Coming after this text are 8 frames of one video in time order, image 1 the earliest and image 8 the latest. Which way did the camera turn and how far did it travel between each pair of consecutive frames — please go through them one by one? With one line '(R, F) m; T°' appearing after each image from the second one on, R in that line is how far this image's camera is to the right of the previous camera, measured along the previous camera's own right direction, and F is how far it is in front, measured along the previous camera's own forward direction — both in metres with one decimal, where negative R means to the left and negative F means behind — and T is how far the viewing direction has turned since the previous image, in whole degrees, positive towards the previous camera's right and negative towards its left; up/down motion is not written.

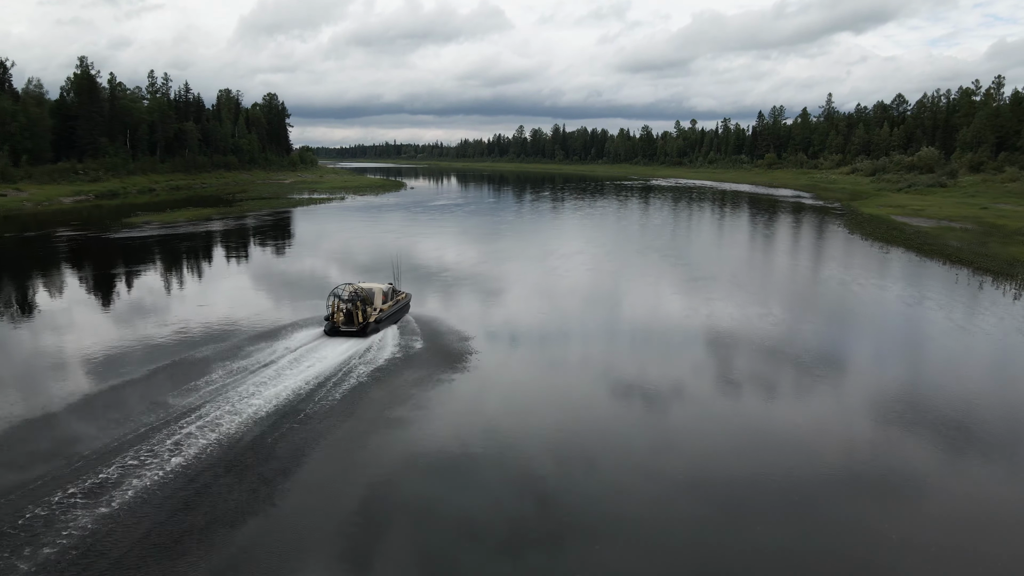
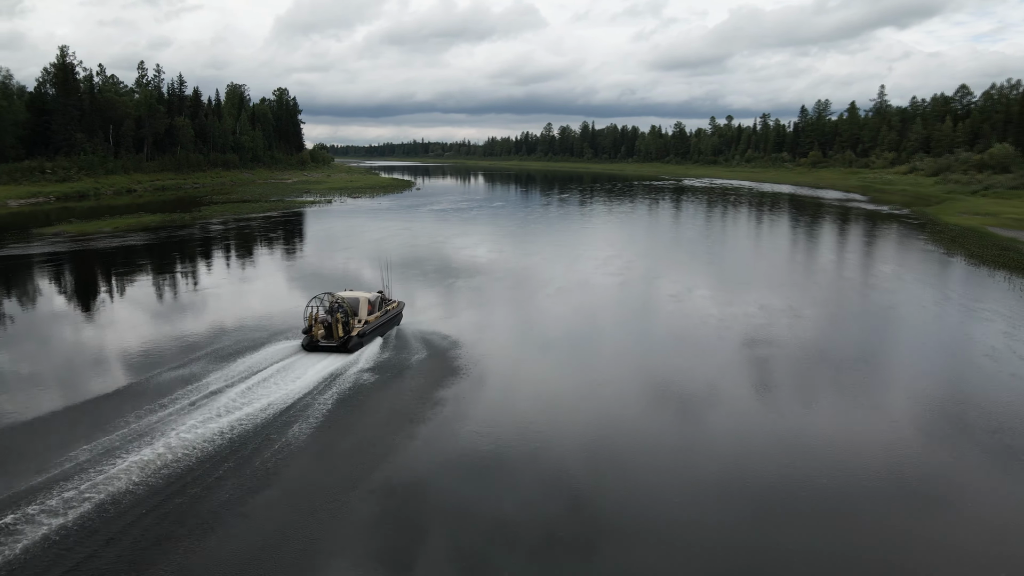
(+0.5, +1.9) m; -3°
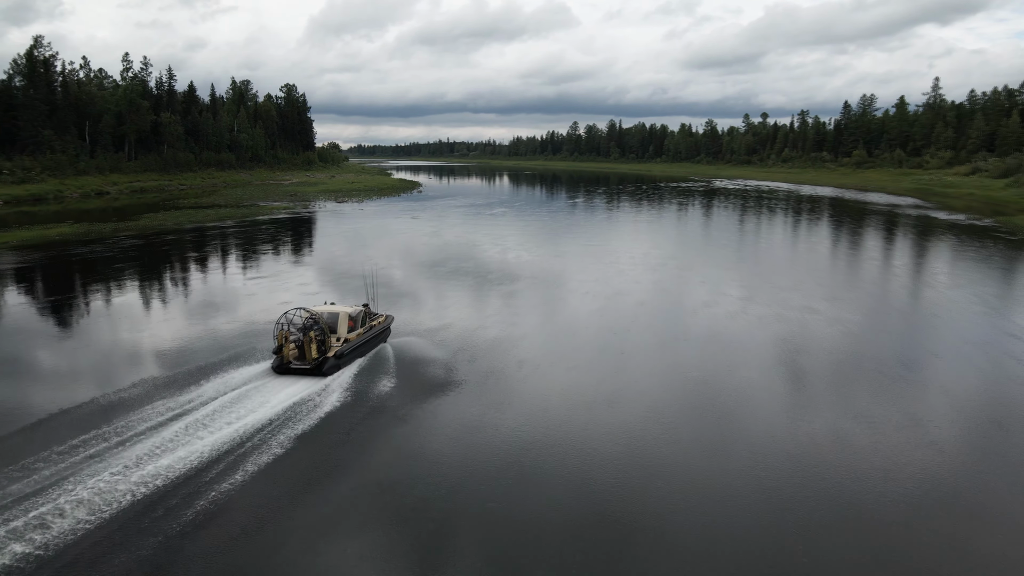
(+0.5, +1.8) m; -3°
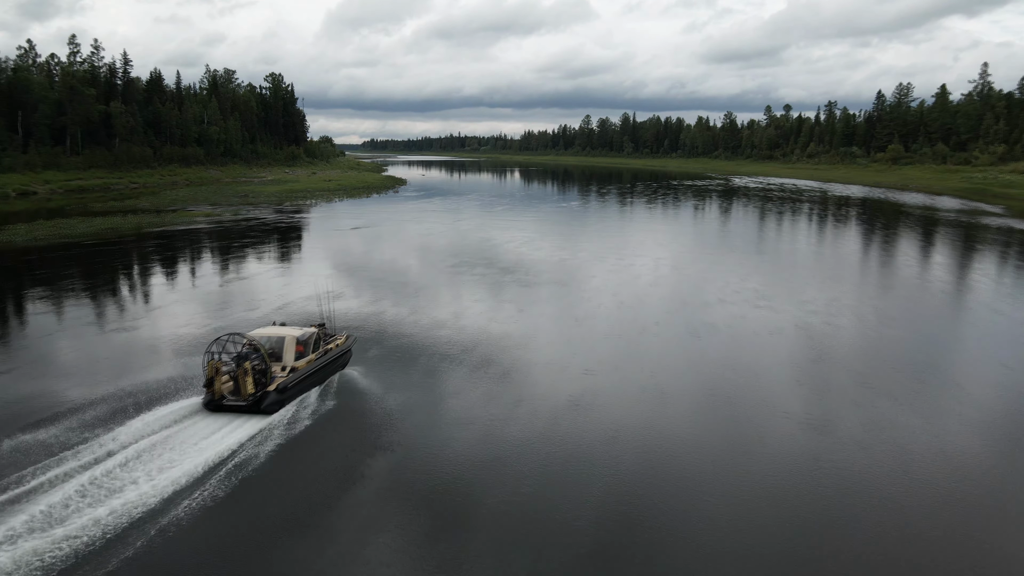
(+0.7, +2.1) m; -1°
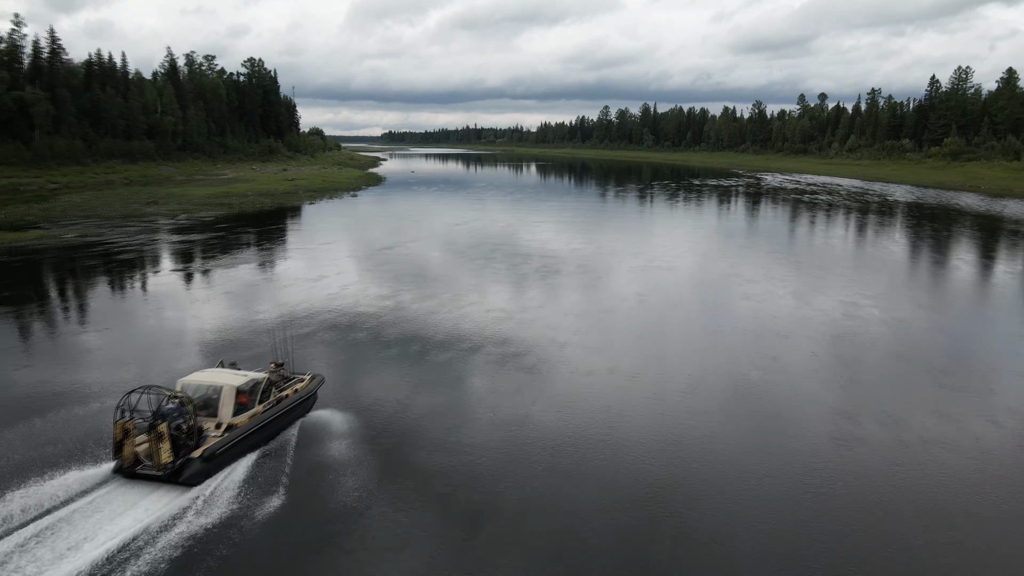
(+0.8, +2.7) m; -2°
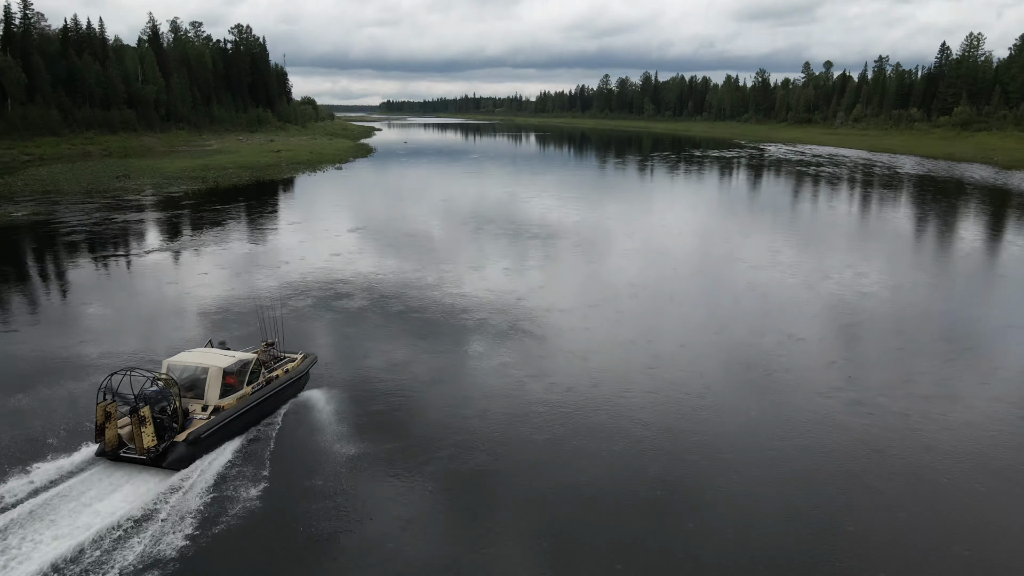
(+0.1, +0.4) m; 0°
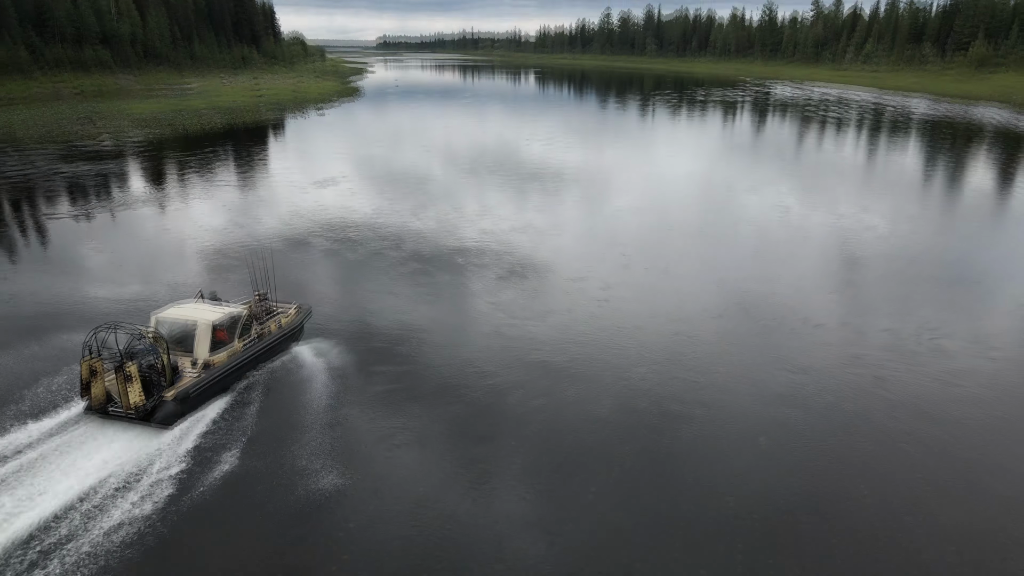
(+0.1, +0.3) m; 0°
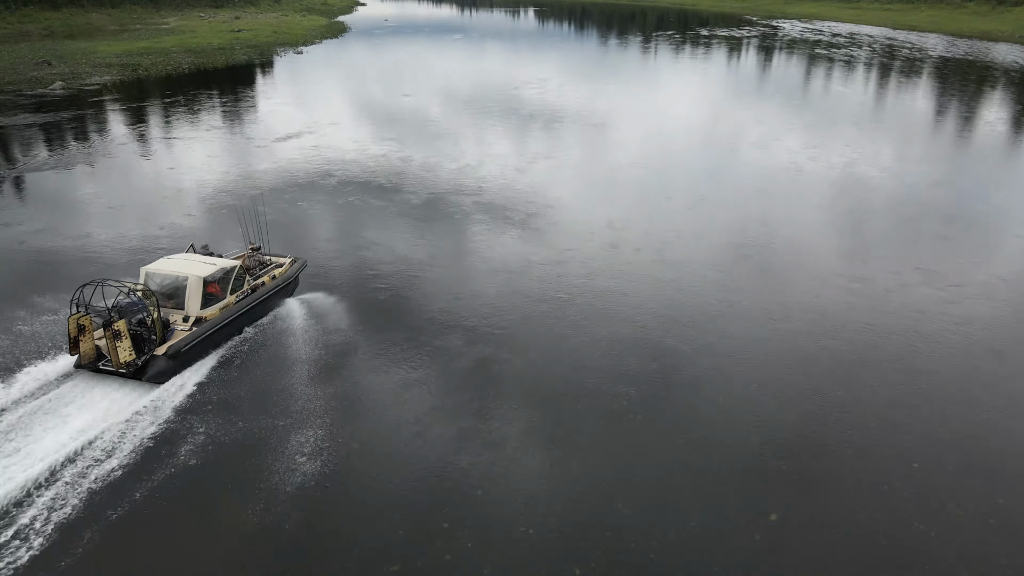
(+0.1, +0.3) m; 0°
